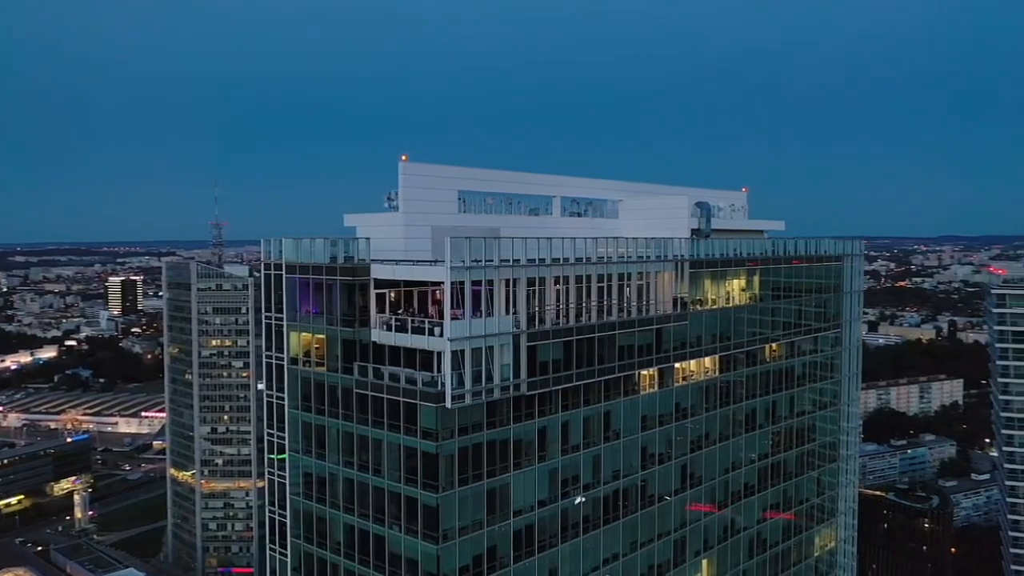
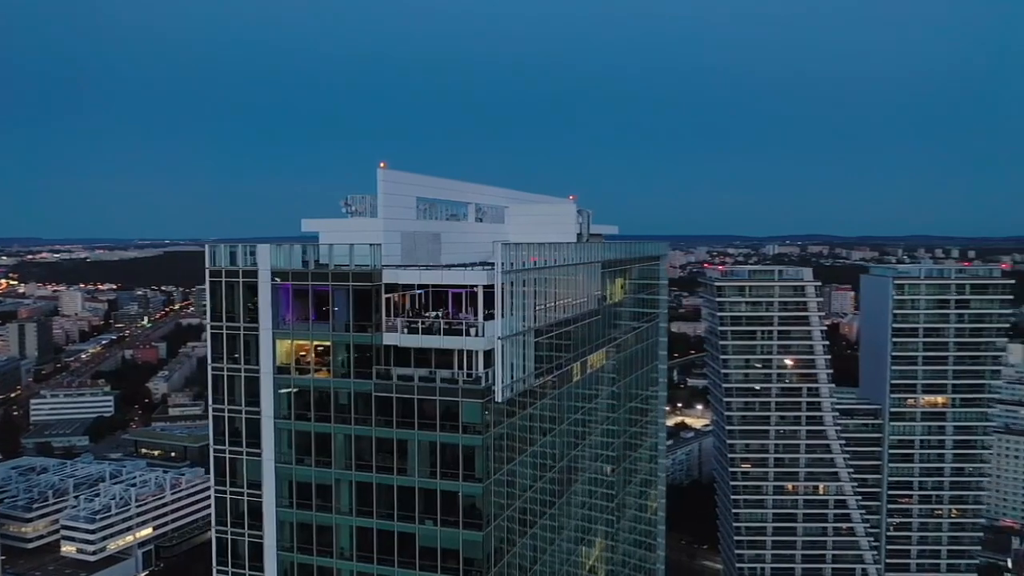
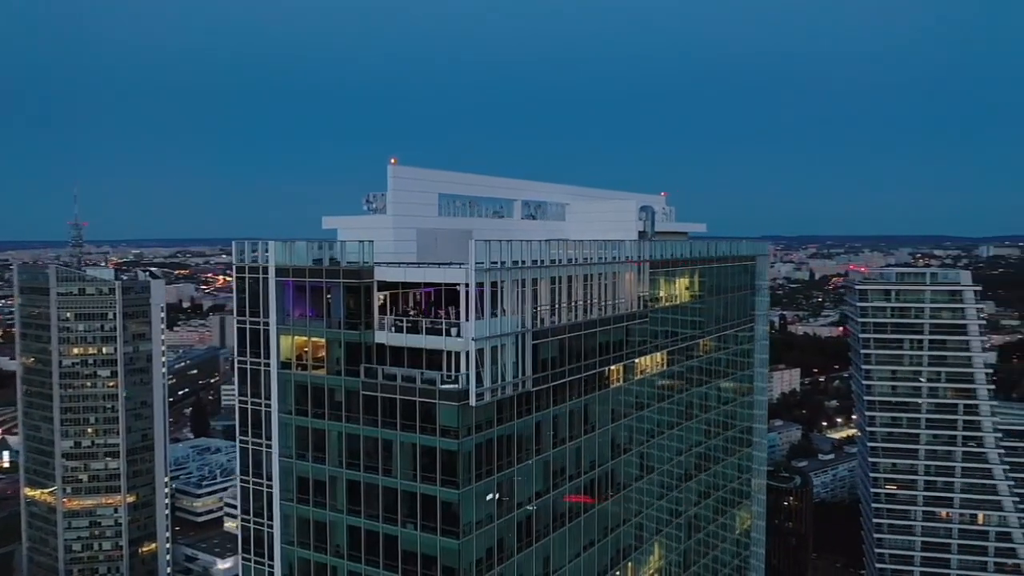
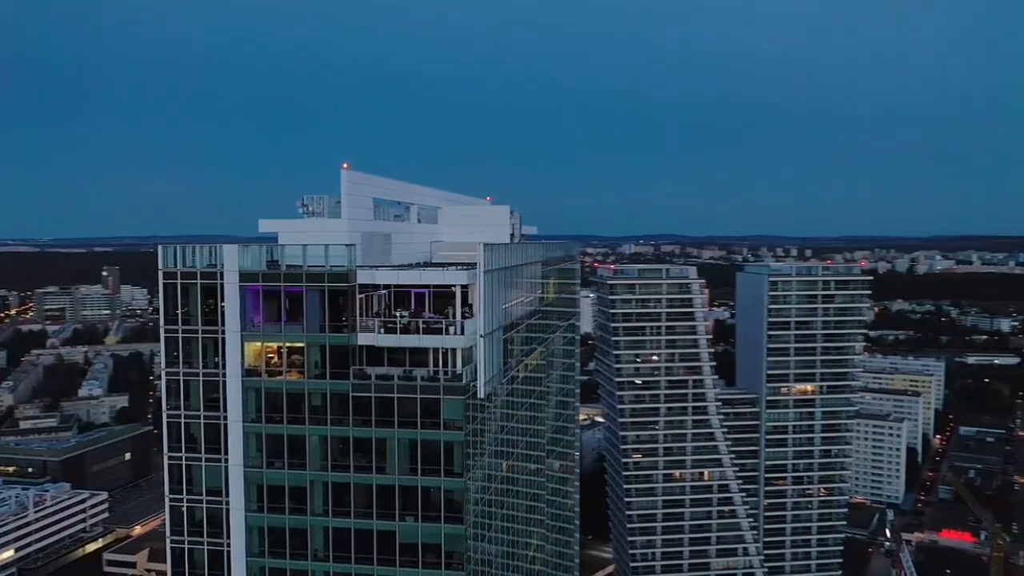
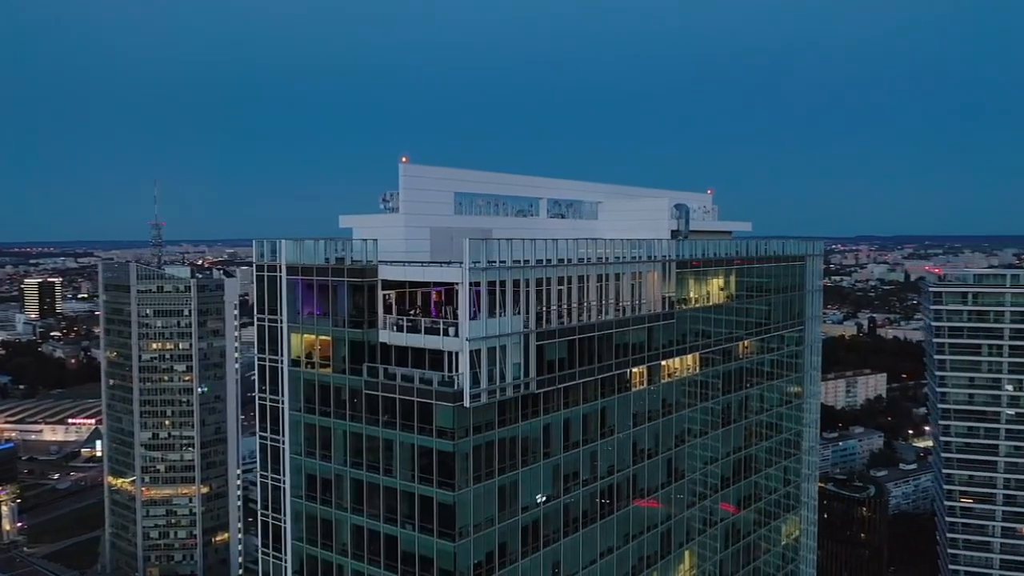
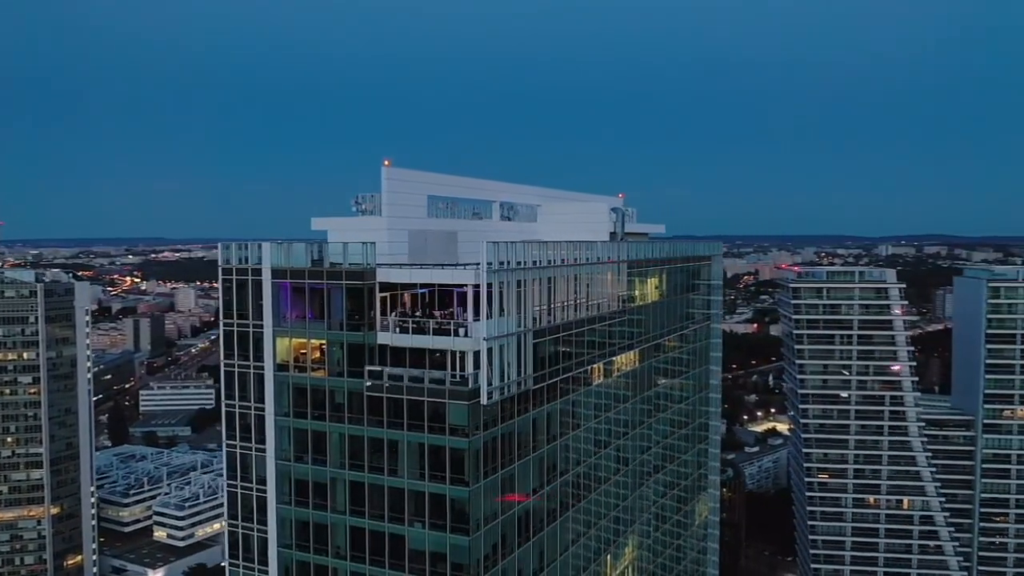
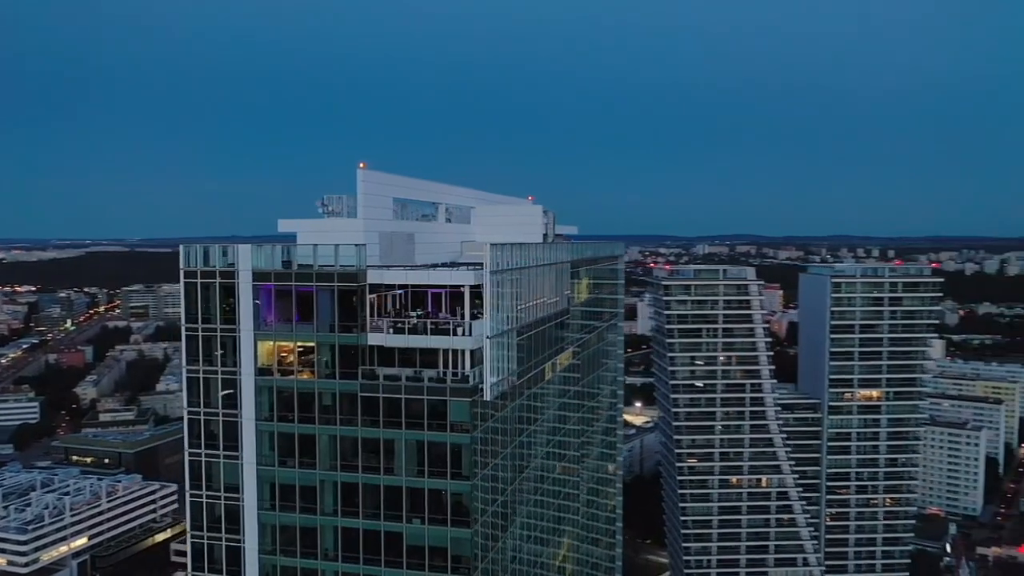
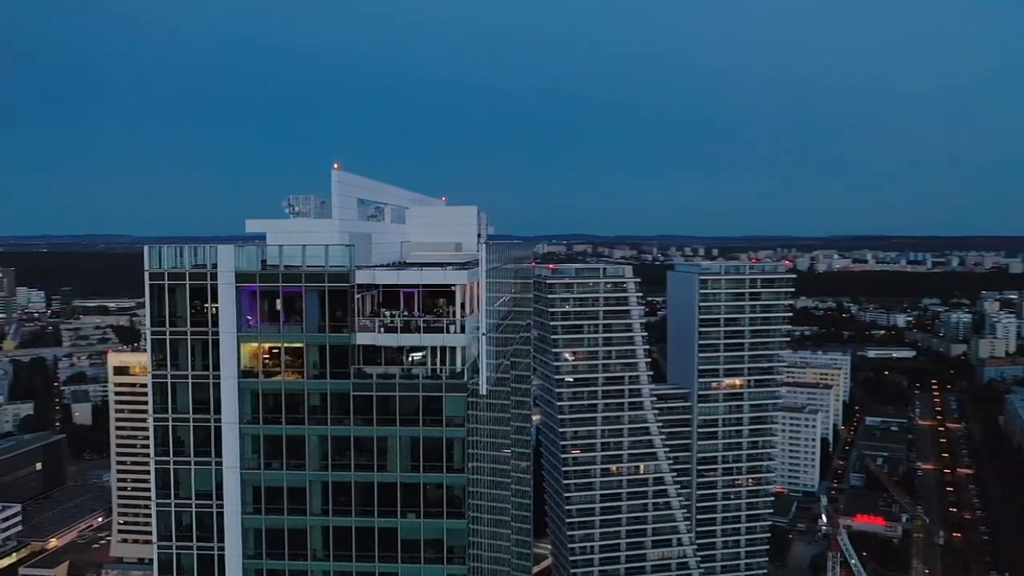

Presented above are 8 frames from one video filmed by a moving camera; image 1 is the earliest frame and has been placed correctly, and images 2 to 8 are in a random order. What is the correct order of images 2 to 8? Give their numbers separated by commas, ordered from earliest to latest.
5, 3, 6, 2, 7, 4, 8
